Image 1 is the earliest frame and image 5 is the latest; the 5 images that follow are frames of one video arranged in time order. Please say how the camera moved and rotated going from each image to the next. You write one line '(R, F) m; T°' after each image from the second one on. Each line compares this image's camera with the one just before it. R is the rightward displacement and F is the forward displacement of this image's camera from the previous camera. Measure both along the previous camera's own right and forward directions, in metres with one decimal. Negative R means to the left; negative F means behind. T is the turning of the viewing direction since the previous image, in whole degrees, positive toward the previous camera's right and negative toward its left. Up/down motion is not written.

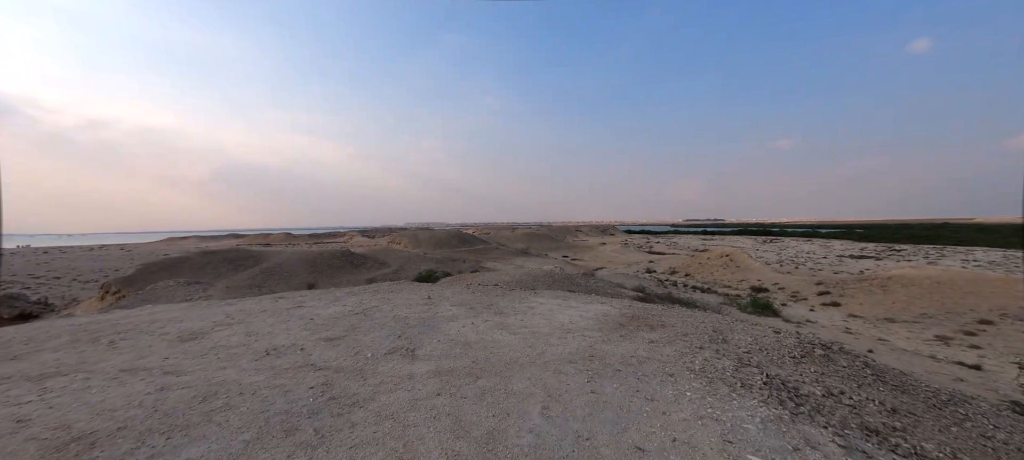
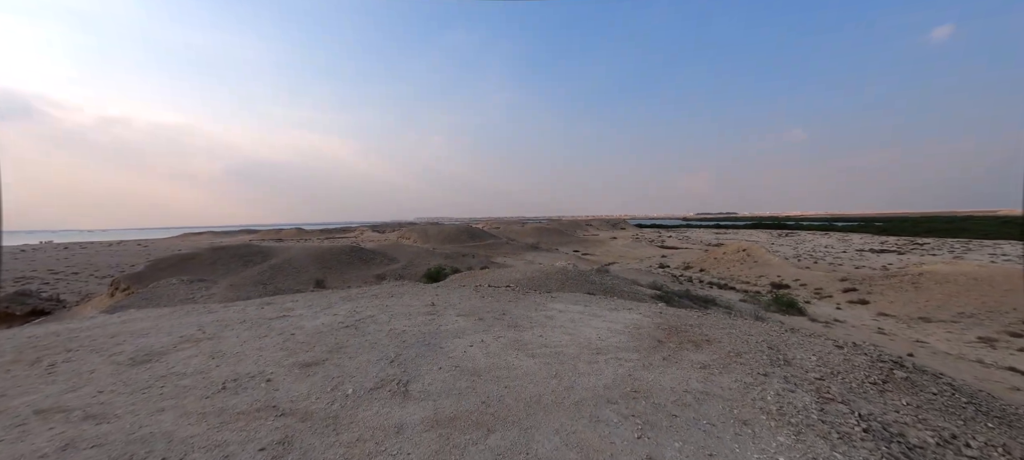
(-0.1, +1.0) m; -2°
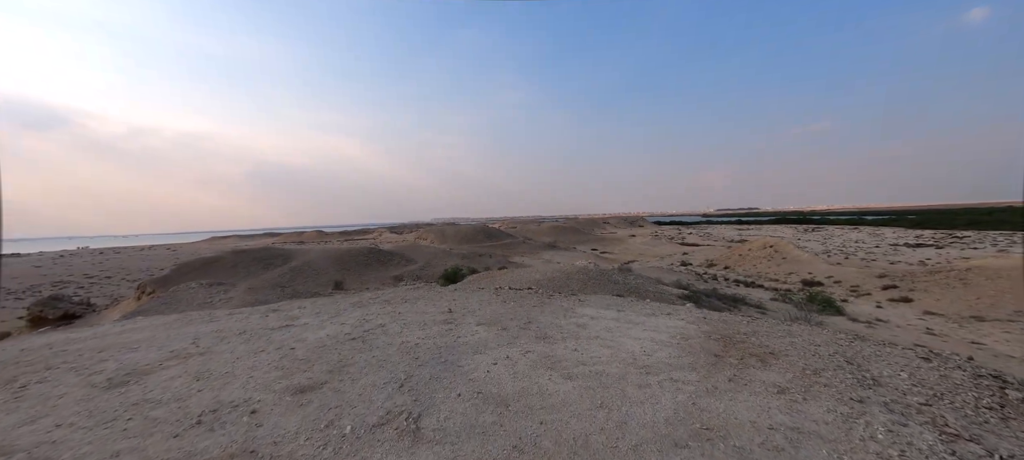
(-0.2, +0.7) m; -3°
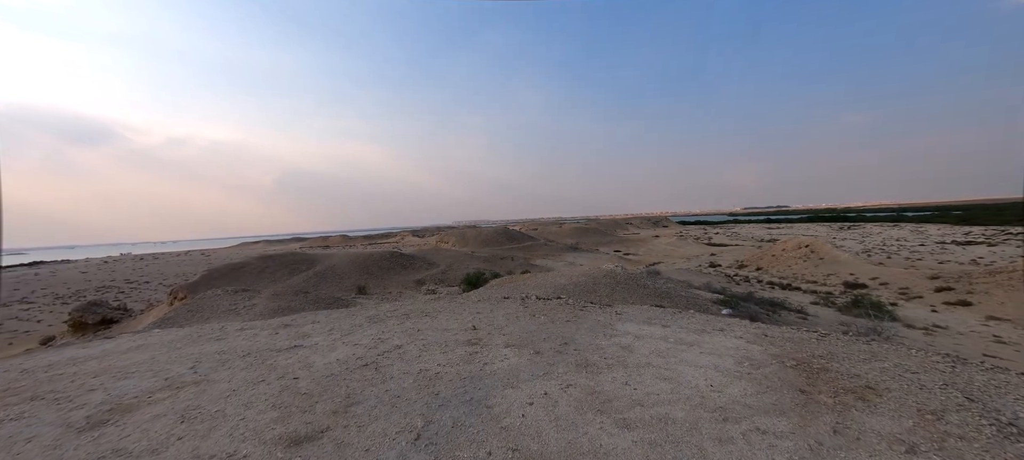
(-0.2, +0.7) m; -3°
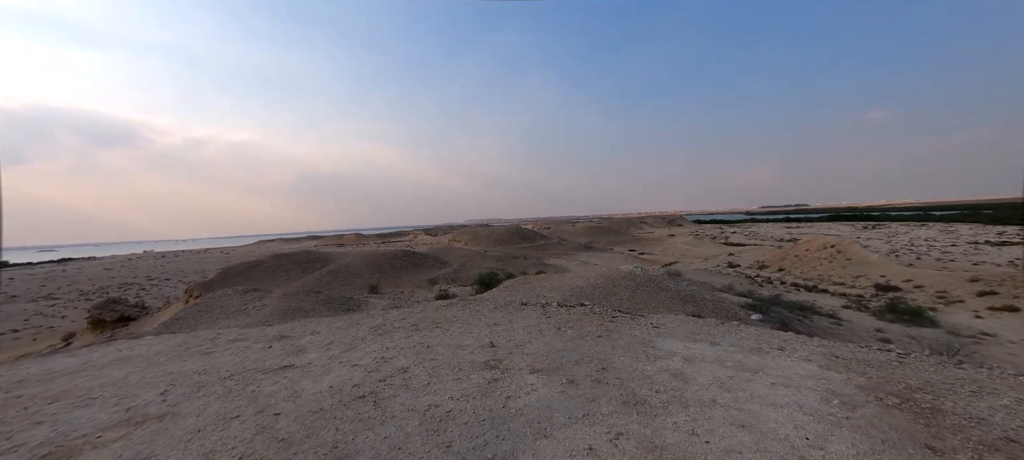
(-0.2, +0.8) m; -2°
